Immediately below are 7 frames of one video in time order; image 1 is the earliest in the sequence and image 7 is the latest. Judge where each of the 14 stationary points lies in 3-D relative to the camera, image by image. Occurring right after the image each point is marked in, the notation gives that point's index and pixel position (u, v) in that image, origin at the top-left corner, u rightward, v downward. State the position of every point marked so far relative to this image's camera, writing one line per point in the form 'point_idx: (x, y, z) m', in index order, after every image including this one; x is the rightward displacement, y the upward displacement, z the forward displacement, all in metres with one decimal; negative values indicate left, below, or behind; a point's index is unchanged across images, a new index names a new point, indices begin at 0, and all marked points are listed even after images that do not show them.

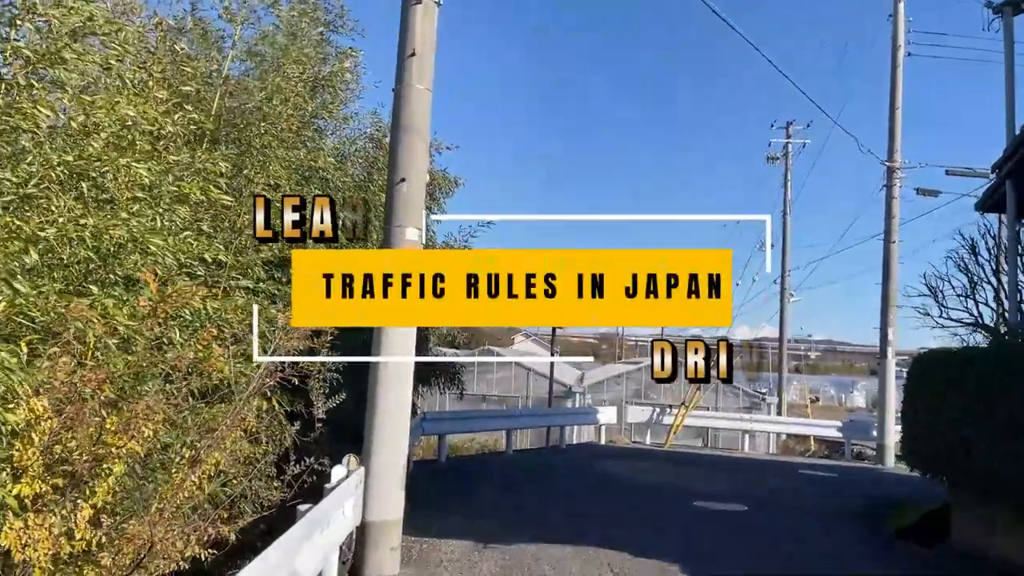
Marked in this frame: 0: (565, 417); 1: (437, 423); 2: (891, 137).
0: (+1.0, -2.4, +15.5) m
1: (-1.1, -2.0, +12.1) m
2: (+7.7, +3.0, +16.6) m
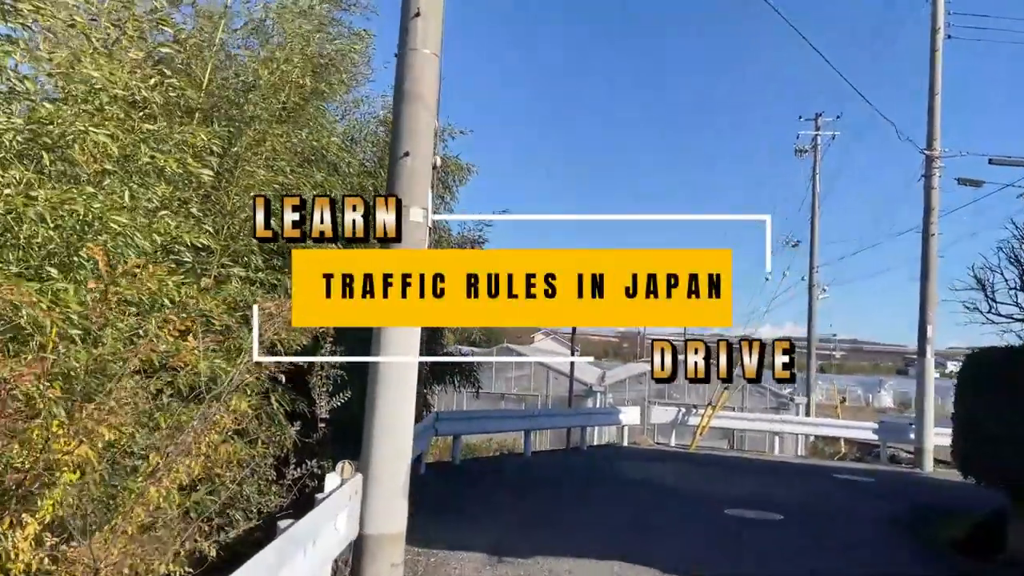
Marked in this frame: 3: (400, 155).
0: (+1.4, -2.3, +14.9) m
1: (-0.8, -1.9, +11.6) m
2: (+8.0, +3.1, +15.8) m
3: (-0.7, +0.9, +5.4) m
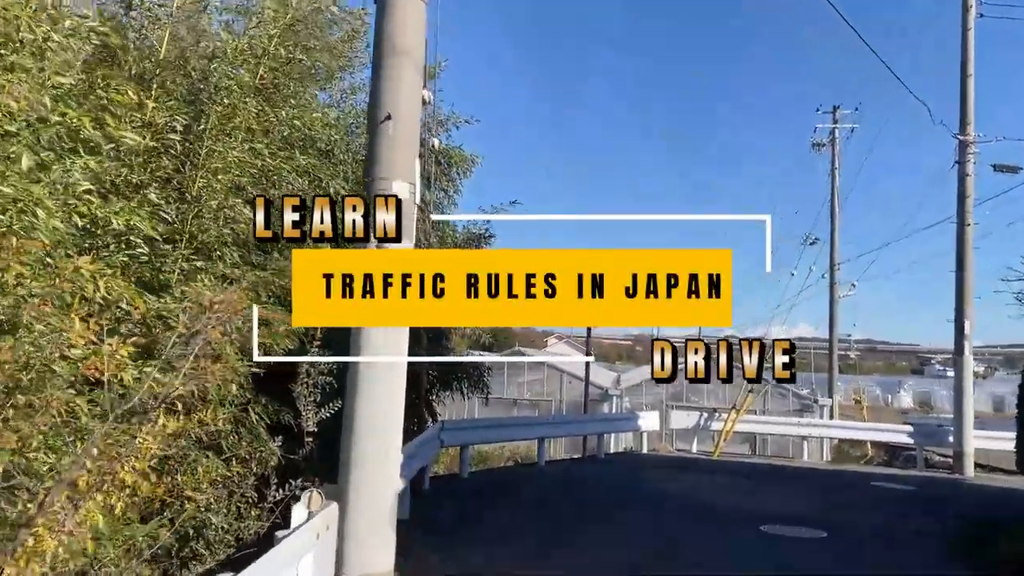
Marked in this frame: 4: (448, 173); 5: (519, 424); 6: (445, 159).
0: (+1.6, -2.3, +14.0) m
1: (-0.7, -1.9, +10.7) m
2: (+8.2, +3.2, +14.9) m
3: (-0.7, +1.0, +4.6) m
4: (-0.9, +1.6, +11.4) m
5: (+0.2, -2.0, +12.0) m
6: (-0.9, +1.8, +11.4) m
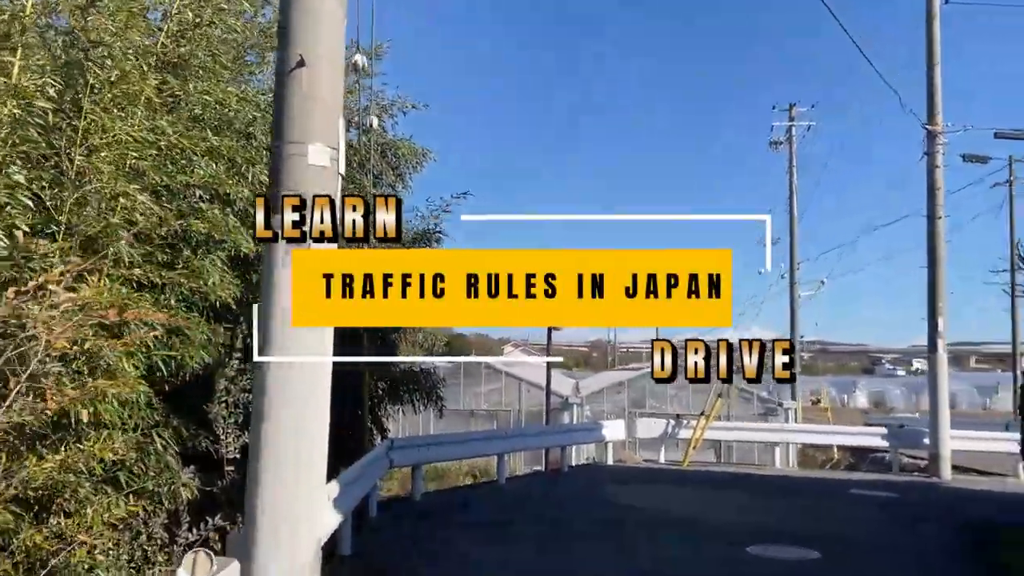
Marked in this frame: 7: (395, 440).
0: (+0.9, -2.3, +13.1) m
1: (-1.2, -1.9, +9.7) m
2: (+7.3, +3.3, +14.4) m
3: (-1.0, +1.0, +3.6) m
4: (-1.5, +1.5, +10.5) m
5: (-0.4, -2.0, +11.1) m
6: (-1.5, +1.7, +10.4) m
7: (-1.3, -1.7, +9.4) m
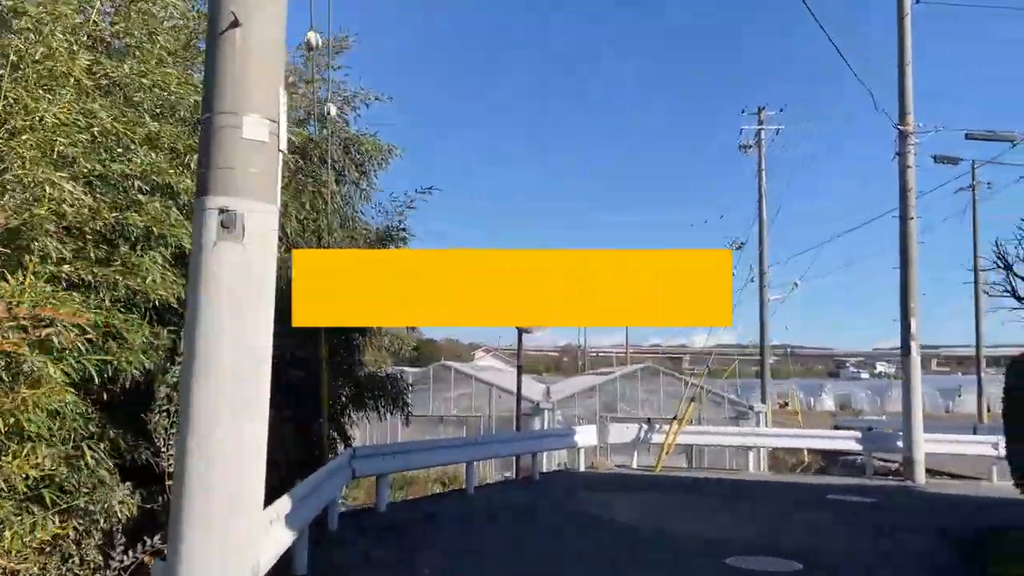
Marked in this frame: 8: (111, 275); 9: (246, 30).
0: (+0.4, -2.4, +12.7) m
1: (-1.5, -1.9, +9.3) m
2: (+6.8, +3.3, +14.3) m
3: (-1.1, +1.0, +3.2) m
4: (-1.9, +1.5, +10.1) m
5: (-0.8, -2.0, +10.6) m
6: (-1.9, +1.7, +10.0) m
7: (-1.7, -1.8, +8.9) m
8: (-2.5, +0.1, +5.2) m
9: (-1.0, +1.0, +3.2) m
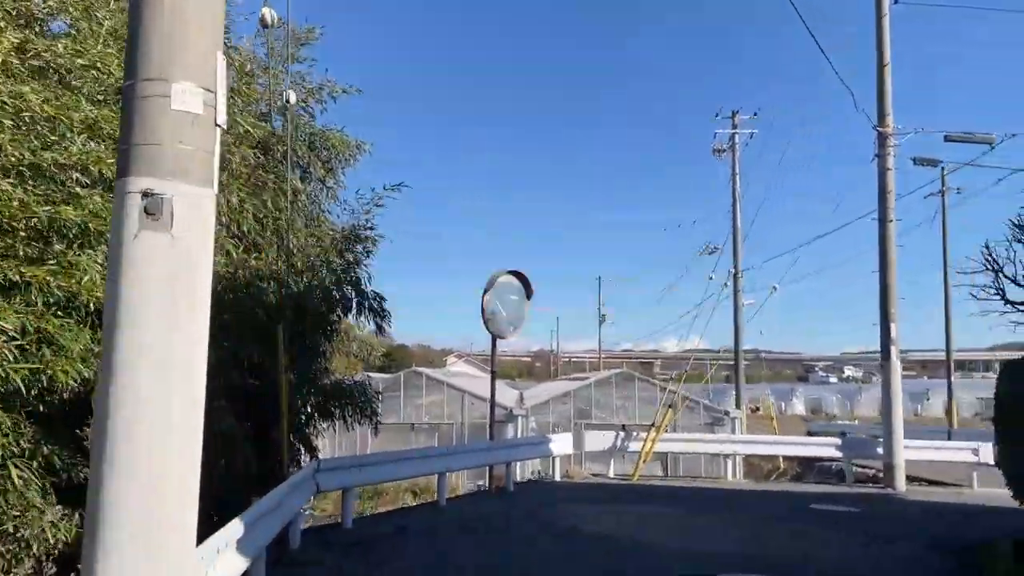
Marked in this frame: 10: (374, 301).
0: (0.0, -2.4, +12.3) m
1: (-1.8, -2.0, +8.8) m
2: (+6.3, +3.2, +14.1) m
3: (-1.2, +1.0, +2.7) m
4: (-2.2, +1.5, +9.6) m
5: (-1.2, -2.1, +10.2) m
6: (-2.2, +1.7, +9.5) m
7: (-1.9, -1.8, +8.4) m
8: (-2.6, +0.1, +4.6) m
9: (-1.1, +1.0, +2.8) m
10: (-1.6, -0.2, +9.3) m
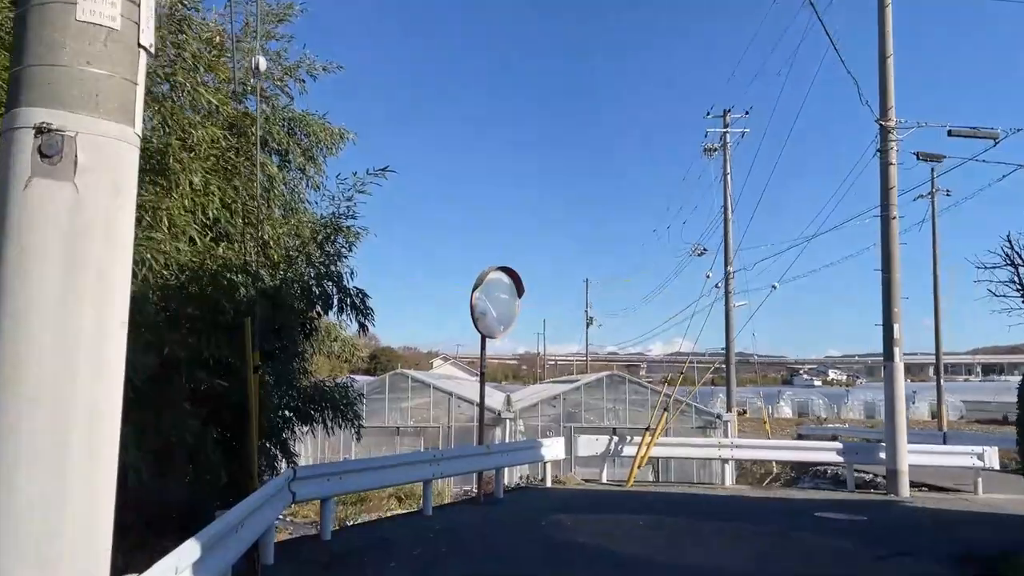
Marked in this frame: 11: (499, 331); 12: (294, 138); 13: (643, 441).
0: (-0.1, -2.4, +11.7) m
1: (-1.9, -1.9, +8.2) m
2: (+6.2, +3.2, +13.7) m
3: (-1.2, +1.1, +2.2) m
4: (-2.3, +1.5, +9.0) m
5: (-1.3, -2.0, +9.6) m
6: (-2.3, +1.7, +8.9) m
7: (-2.0, -1.7, +7.8) m
8: (-2.7, +0.1, +4.0) m
9: (-1.1, +1.1, +2.2) m
10: (-1.6, -0.1, +8.7) m
11: (-0.2, -0.6, +12.0) m
12: (-2.3, +1.6, +8.8) m
13: (+2.2, -2.6, +13.8) m
